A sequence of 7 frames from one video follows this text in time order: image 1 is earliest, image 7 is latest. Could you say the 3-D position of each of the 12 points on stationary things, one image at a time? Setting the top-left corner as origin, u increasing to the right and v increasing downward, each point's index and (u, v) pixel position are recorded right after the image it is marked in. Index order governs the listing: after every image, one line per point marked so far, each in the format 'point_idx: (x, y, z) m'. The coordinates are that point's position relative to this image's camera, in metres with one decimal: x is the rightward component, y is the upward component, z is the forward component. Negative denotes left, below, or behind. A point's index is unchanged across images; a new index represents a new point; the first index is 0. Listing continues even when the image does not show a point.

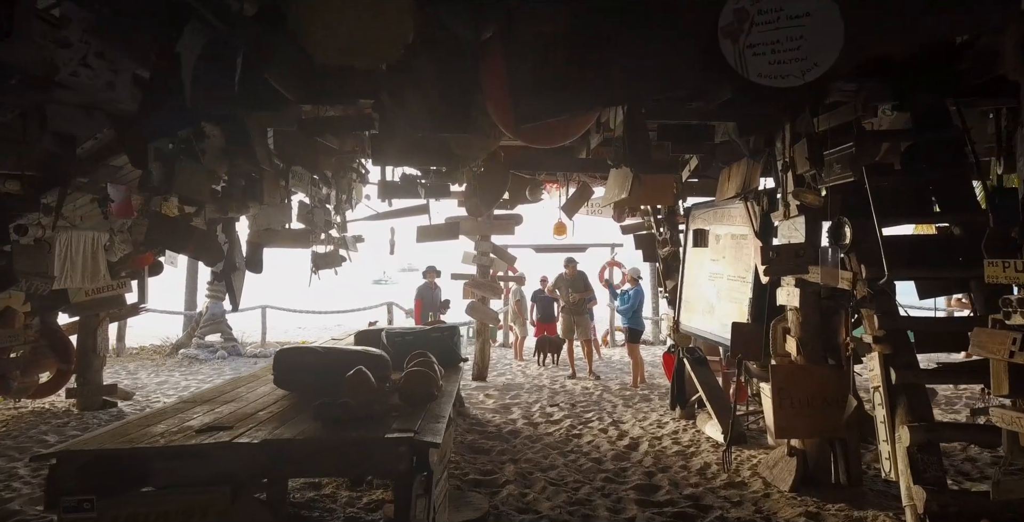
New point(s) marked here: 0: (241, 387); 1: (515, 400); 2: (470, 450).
0: (-1.6, -0.7, +3.4) m
1: (0.0, -1.8, +7.4) m
2: (-0.4, -1.7, +5.2) m
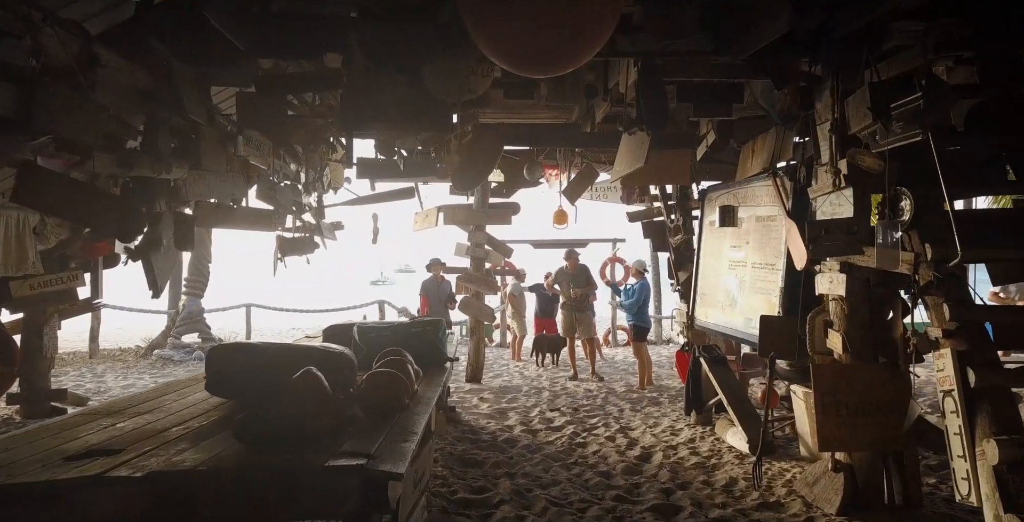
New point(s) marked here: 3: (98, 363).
0: (-1.6, -0.6, +2.7) m
1: (0.0, -1.7, +6.8) m
2: (-0.4, -1.6, +4.6) m
3: (-6.7, -1.7, +9.5) m
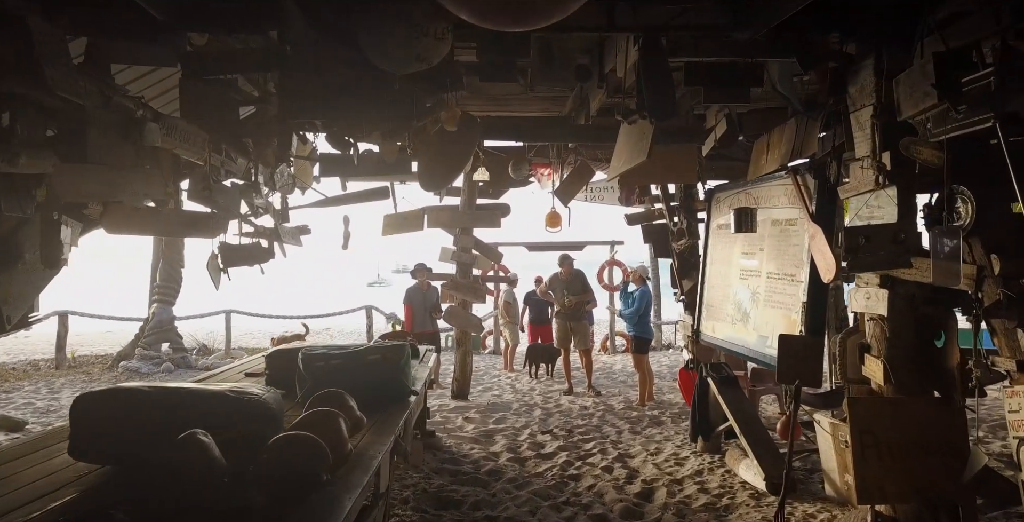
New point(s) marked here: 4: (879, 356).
0: (-1.7, -0.7, +2.1) m
1: (-0.1, -1.7, +6.2) m
2: (-0.5, -1.7, +4.0) m
3: (-6.9, -1.8, +8.9) m
4: (+2.0, -0.5, +3.1) m
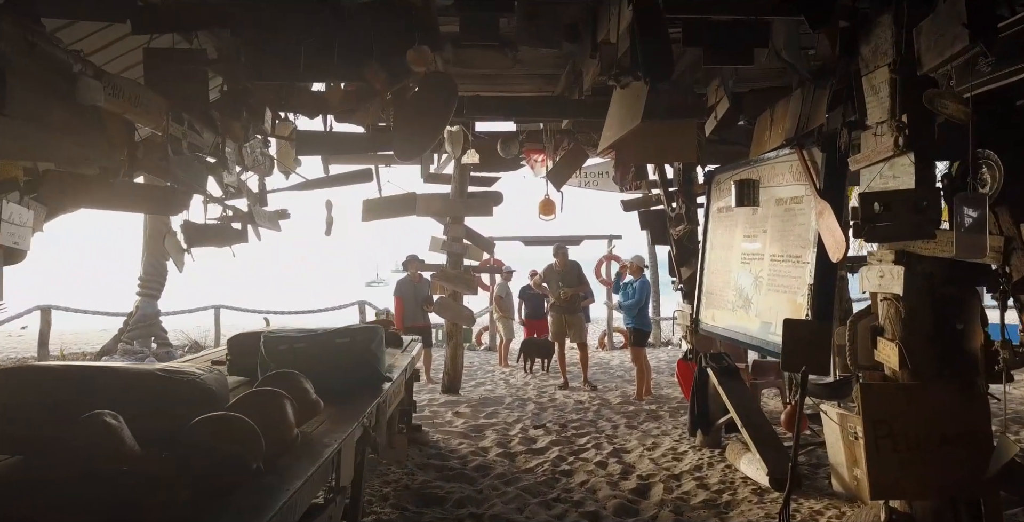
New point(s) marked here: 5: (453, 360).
0: (-1.8, -0.6, +1.9) m
1: (-0.2, -1.6, +5.9) m
2: (-0.6, -1.5, +3.8) m
3: (-7.0, -1.6, +8.6) m
4: (+1.9, -0.4, +2.9) m
5: (-0.7, -1.2, +7.0) m
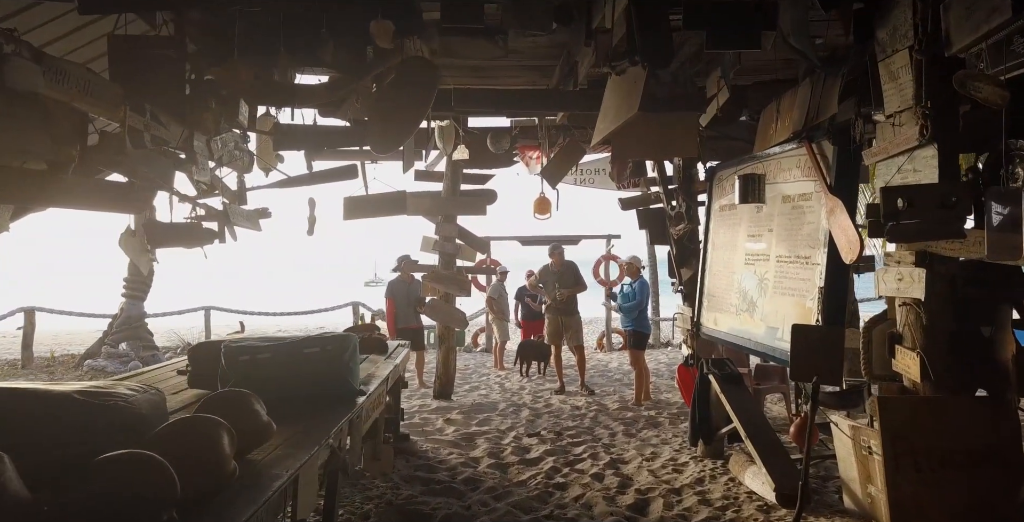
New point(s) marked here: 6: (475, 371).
0: (-1.9, -0.6, +1.6) m
1: (-0.3, -1.6, +5.7) m
2: (-0.7, -1.6, +3.5) m
3: (-7.0, -1.6, +8.3) m
4: (+1.8, -0.4, +2.6) m
5: (-0.8, -1.2, +6.8) m
6: (-0.6, -1.7, +9.1) m
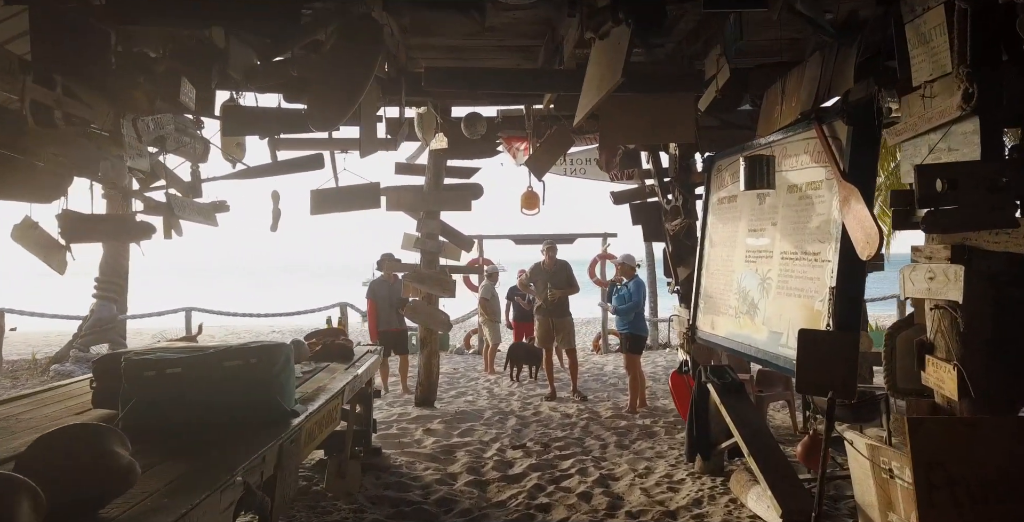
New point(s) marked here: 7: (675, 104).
0: (-2.0, -0.6, +1.2) m
1: (-0.4, -1.6, +5.3) m
2: (-0.8, -1.5, +3.1) m
3: (-7.2, -1.6, +7.9) m
4: (+1.7, -0.4, +2.2) m
5: (-0.9, -1.2, +6.4) m
6: (-0.7, -1.7, +8.7) m
7: (+1.0, +1.0, +3.7) m
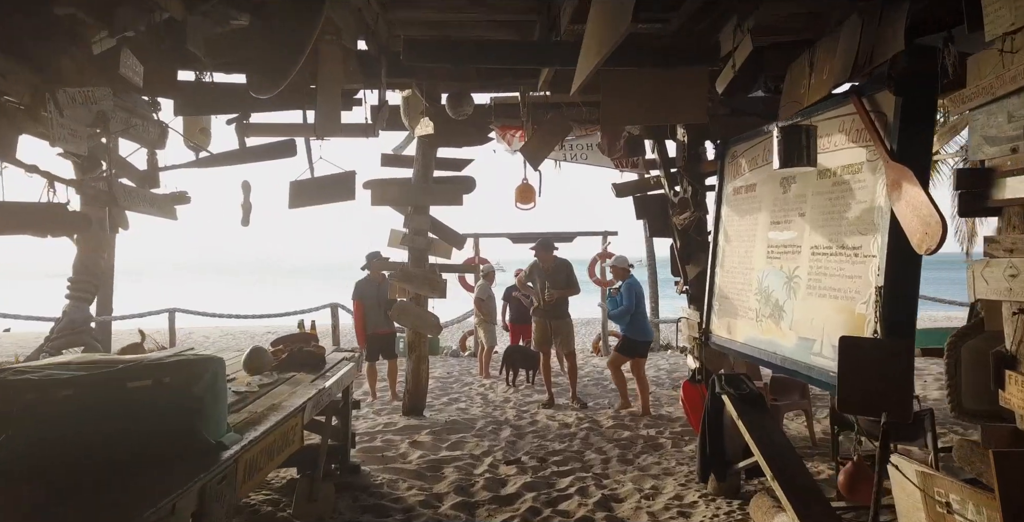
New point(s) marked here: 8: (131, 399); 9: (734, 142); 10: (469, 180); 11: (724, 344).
0: (-2.1, -0.6, +0.8) m
1: (-0.5, -1.6, +4.9) m
2: (-0.9, -1.5, +2.7) m
3: (-7.2, -1.6, +7.5) m
4: (+1.6, -0.3, +1.8) m
5: (-1.0, -1.2, +5.9) m
6: (-0.8, -1.7, +8.3) m
7: (+1.0, +1.0, +3.3) m
8: (-1.1, -0.4, +1.6) m
9: (+1.4, +0.8, +3.7) m
10: (-0.4, +0.8, +5.8) m
11: (+1.3, -0.5, +3.6) m
